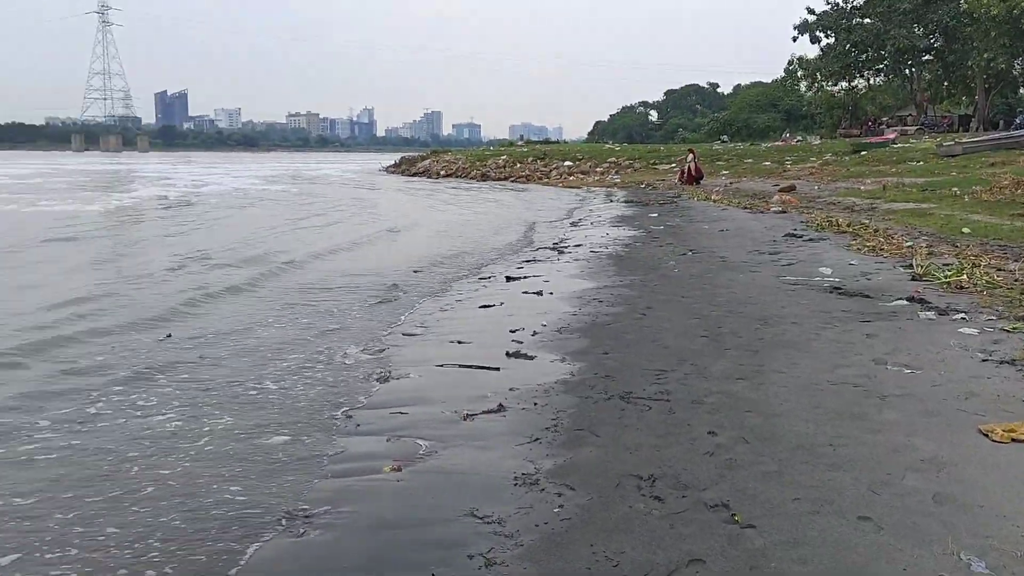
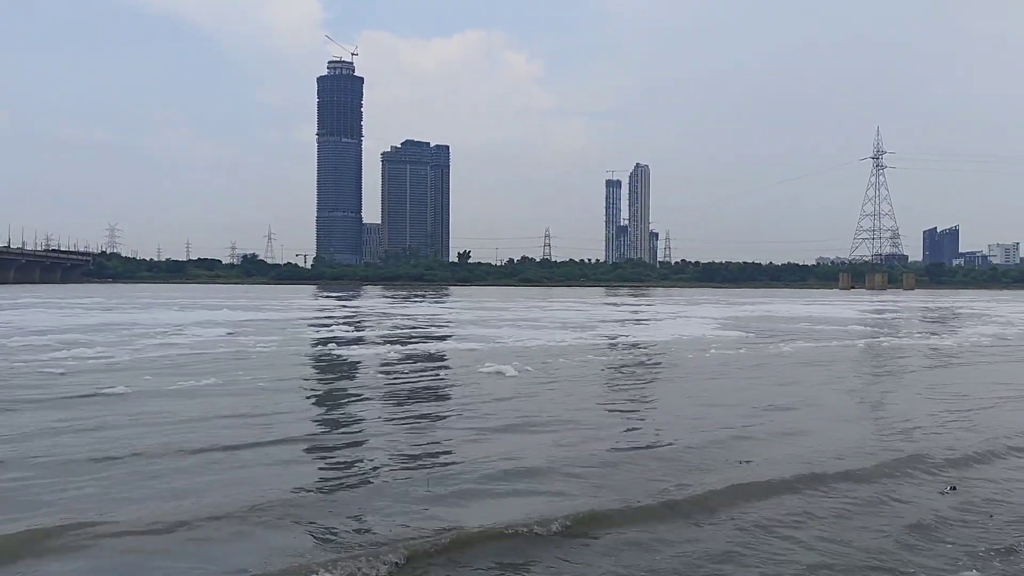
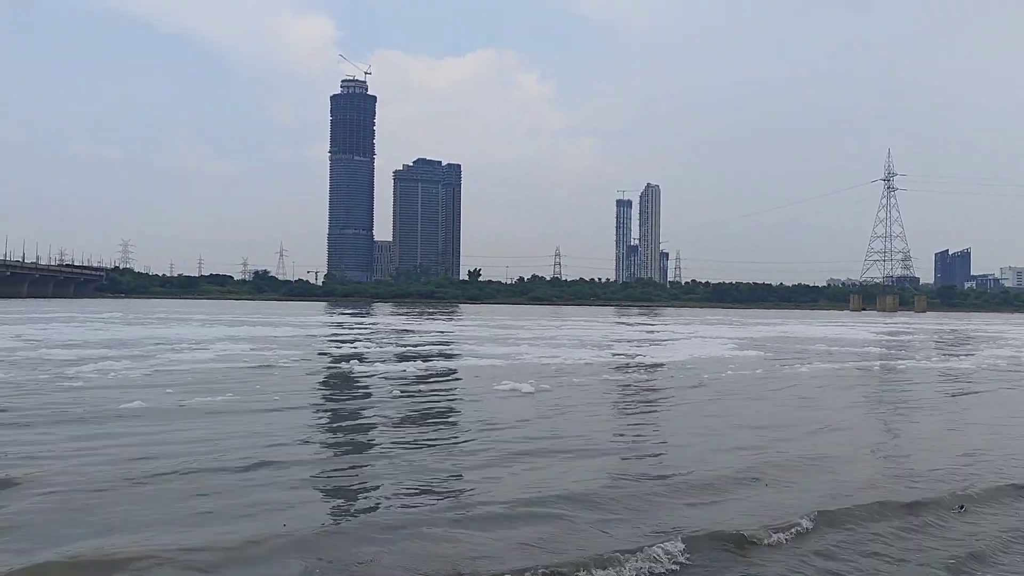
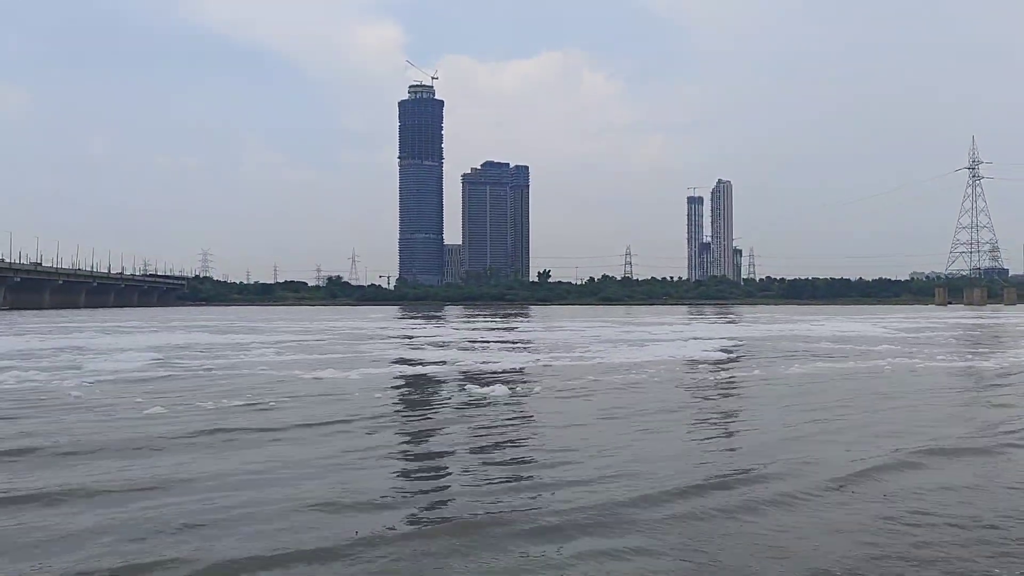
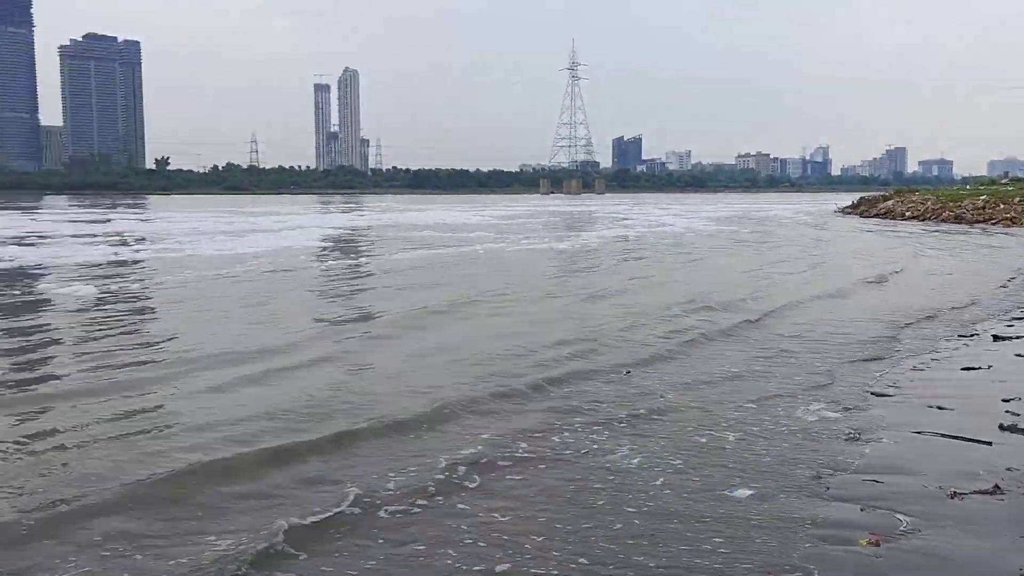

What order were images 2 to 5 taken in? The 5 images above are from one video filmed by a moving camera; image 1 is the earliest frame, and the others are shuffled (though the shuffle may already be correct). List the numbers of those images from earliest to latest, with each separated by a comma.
5, 4, 2, 3
